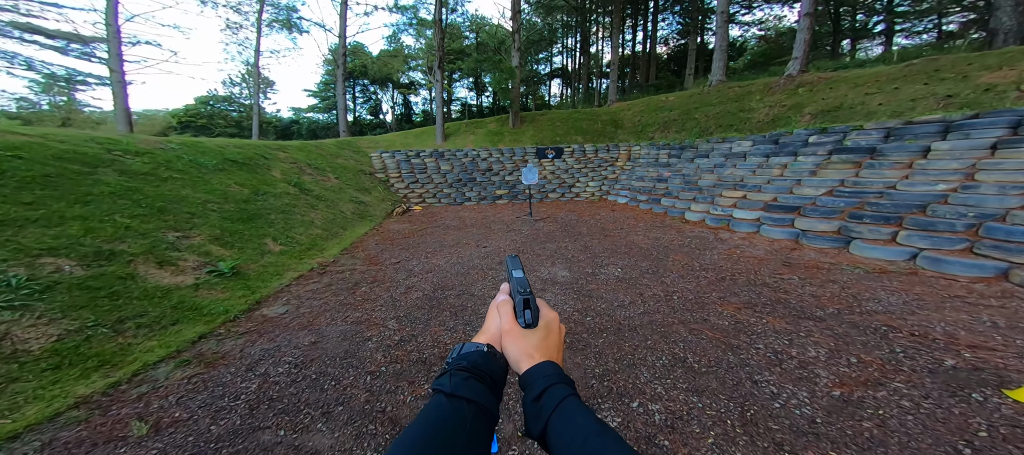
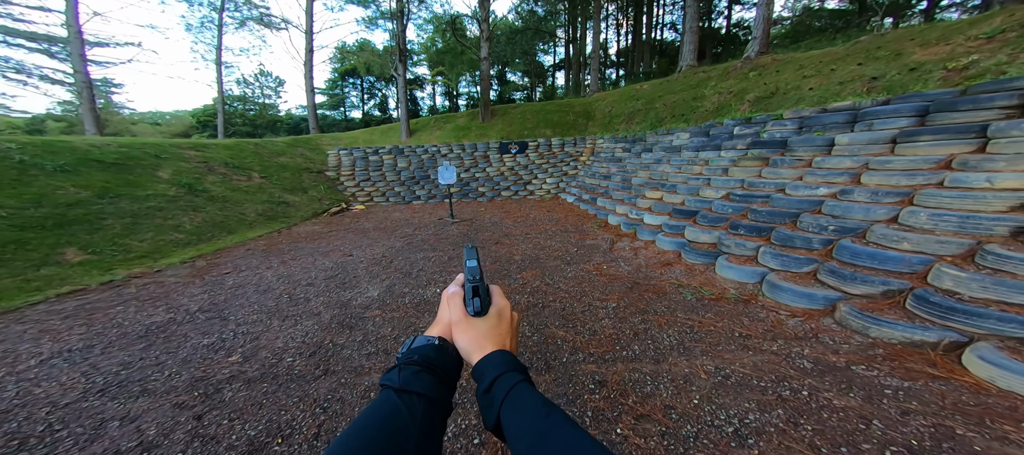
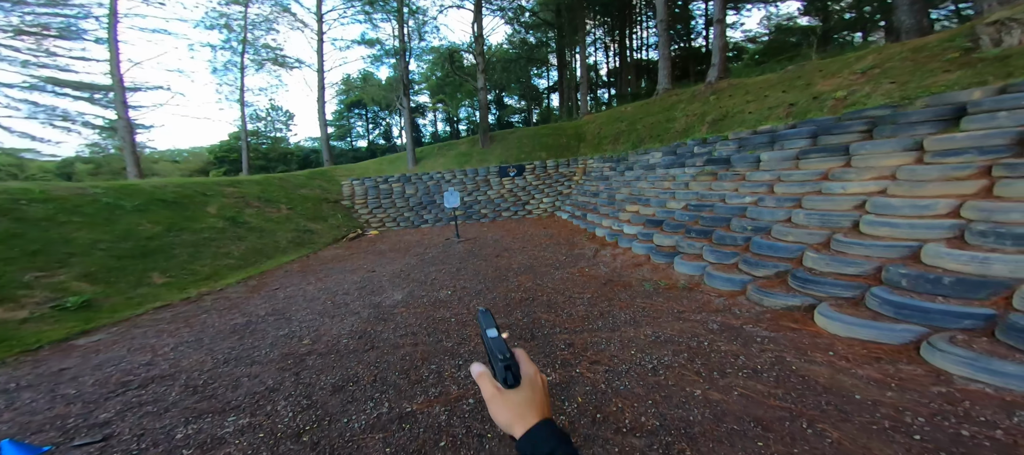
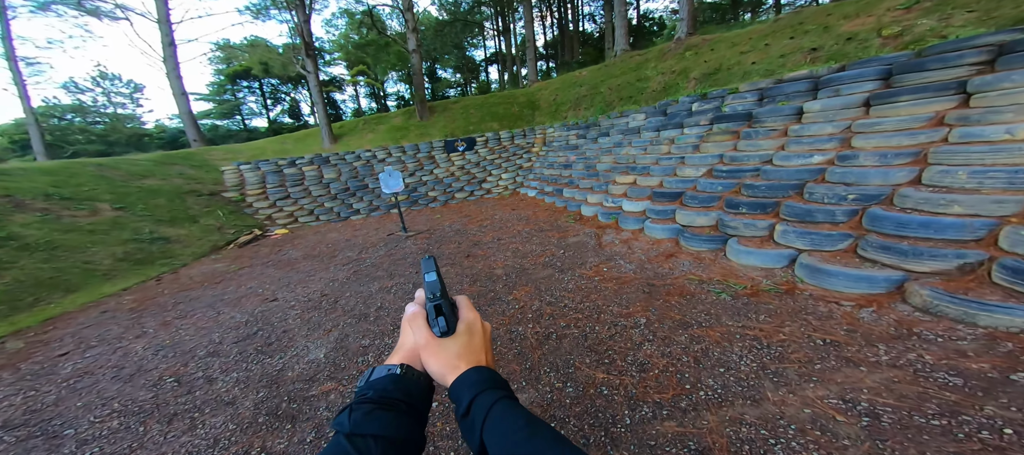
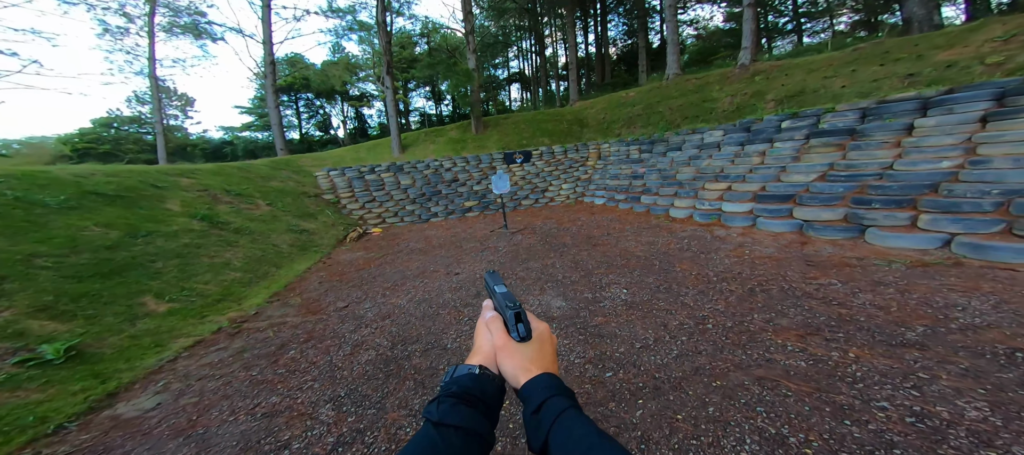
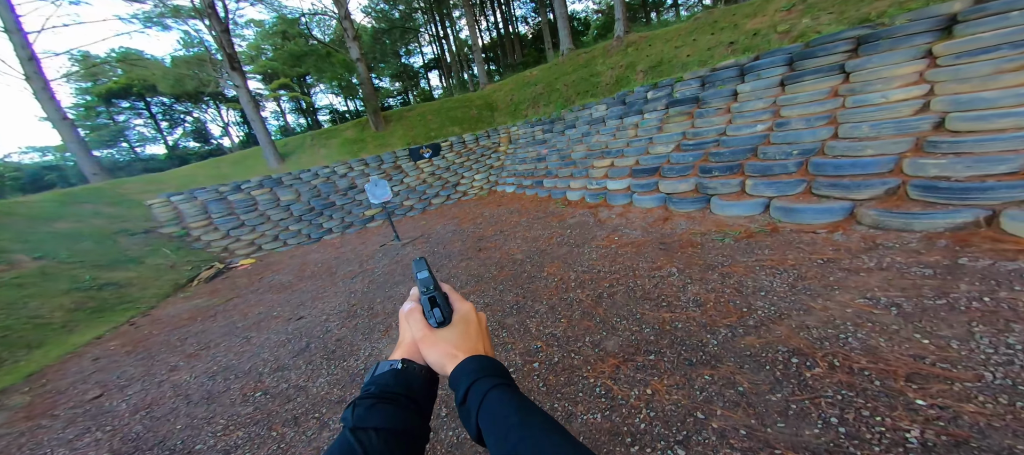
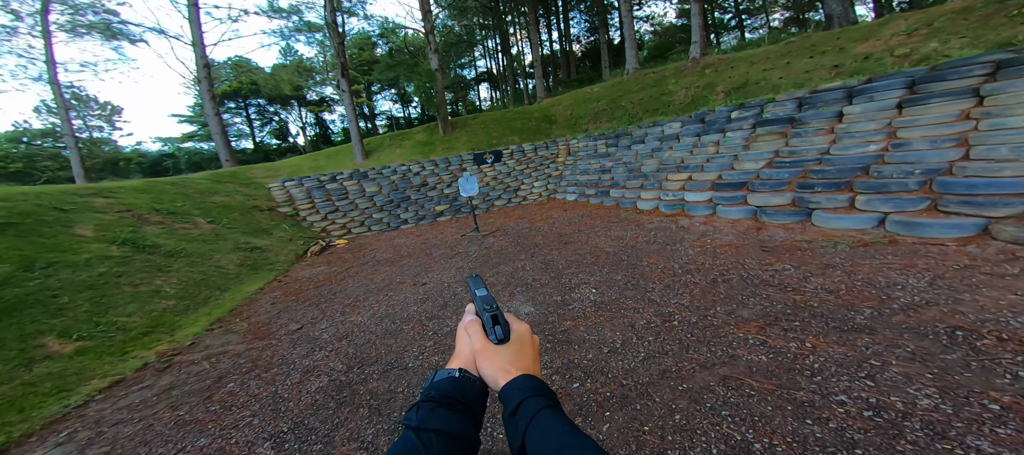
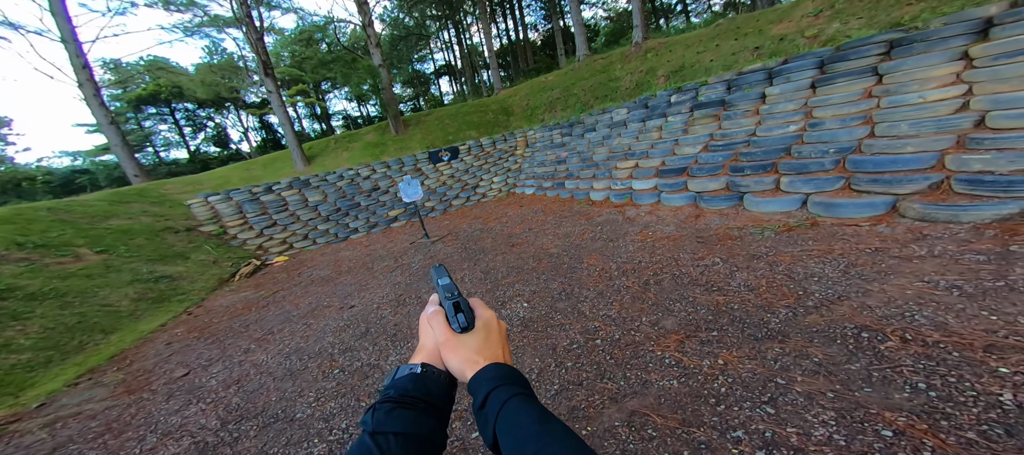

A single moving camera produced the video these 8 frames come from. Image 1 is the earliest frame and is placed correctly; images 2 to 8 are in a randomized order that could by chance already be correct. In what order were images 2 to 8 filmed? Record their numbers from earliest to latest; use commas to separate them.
5, 7, 8, 6, 4, 2, 3
